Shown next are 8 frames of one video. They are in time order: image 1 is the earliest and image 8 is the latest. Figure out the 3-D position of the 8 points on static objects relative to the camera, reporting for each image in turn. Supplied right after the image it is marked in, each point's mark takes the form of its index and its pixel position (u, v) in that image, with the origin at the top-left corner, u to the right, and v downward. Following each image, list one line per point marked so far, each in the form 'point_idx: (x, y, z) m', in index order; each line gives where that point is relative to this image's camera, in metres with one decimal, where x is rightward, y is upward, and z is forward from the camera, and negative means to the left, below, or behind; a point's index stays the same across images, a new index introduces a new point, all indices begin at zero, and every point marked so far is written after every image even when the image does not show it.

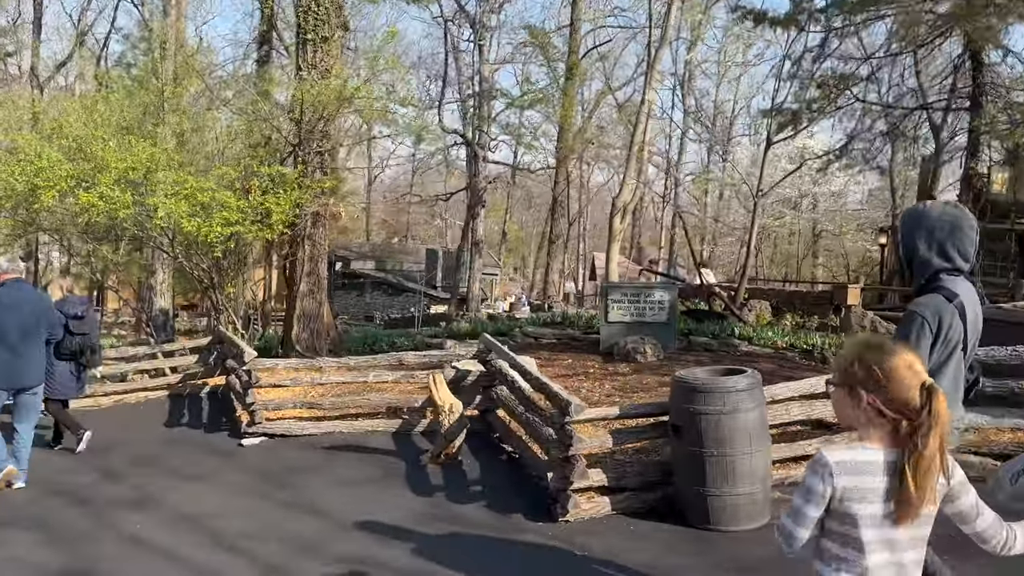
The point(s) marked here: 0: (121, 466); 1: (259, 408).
0: (-4.1, -1.8, +8.3) m
1: (-2.9, -1.4, +8.9) m
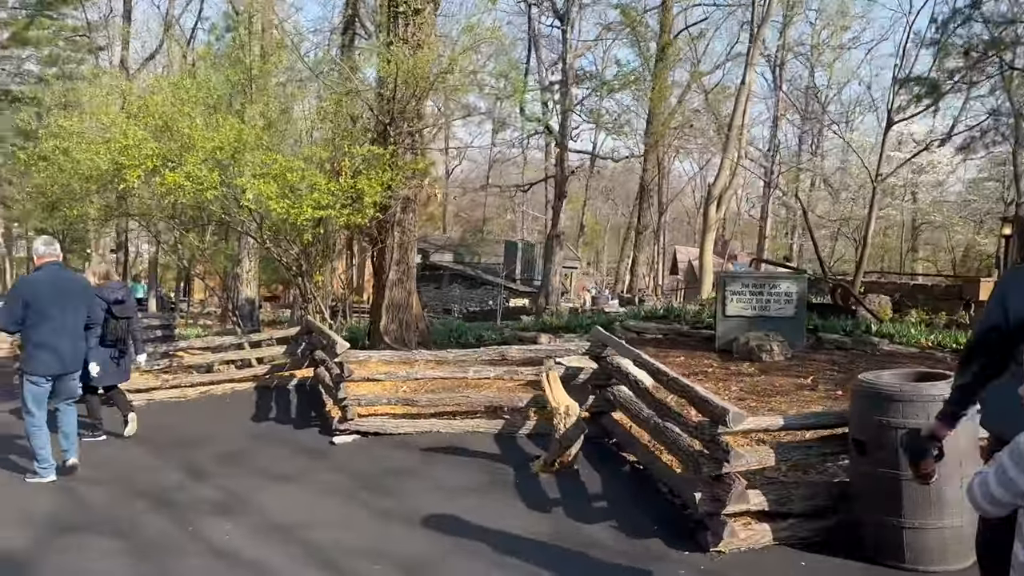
0: (-3.0, -1.7, +7.7) m
1: (-1.7, -1.2, +8.2) m
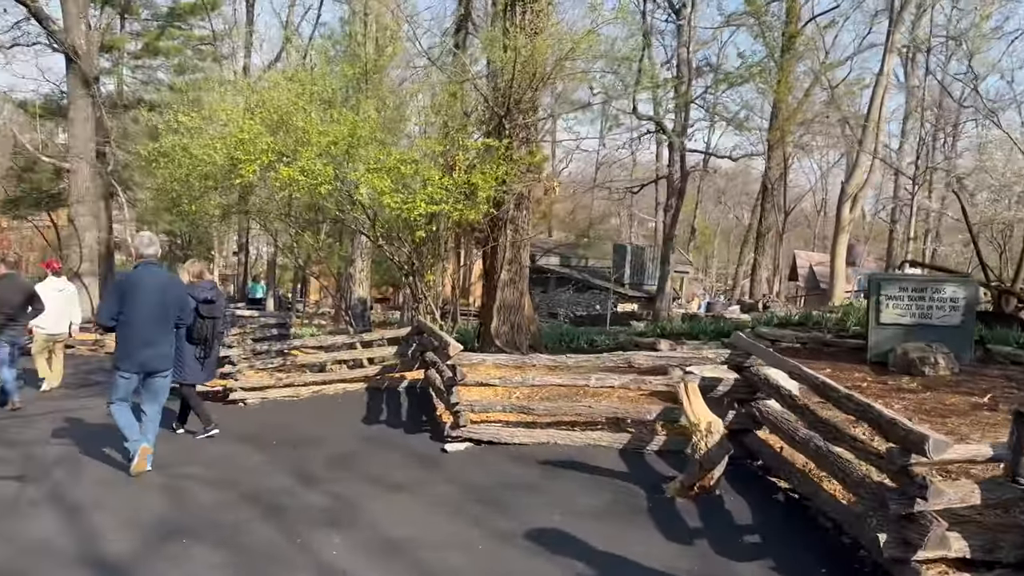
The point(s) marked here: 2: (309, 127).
0: (-1.8, -1.7, +7.3) m
1: (-0.5, -1.2, +7.7) m
2: (-2.5, +2.0, +9.8) m
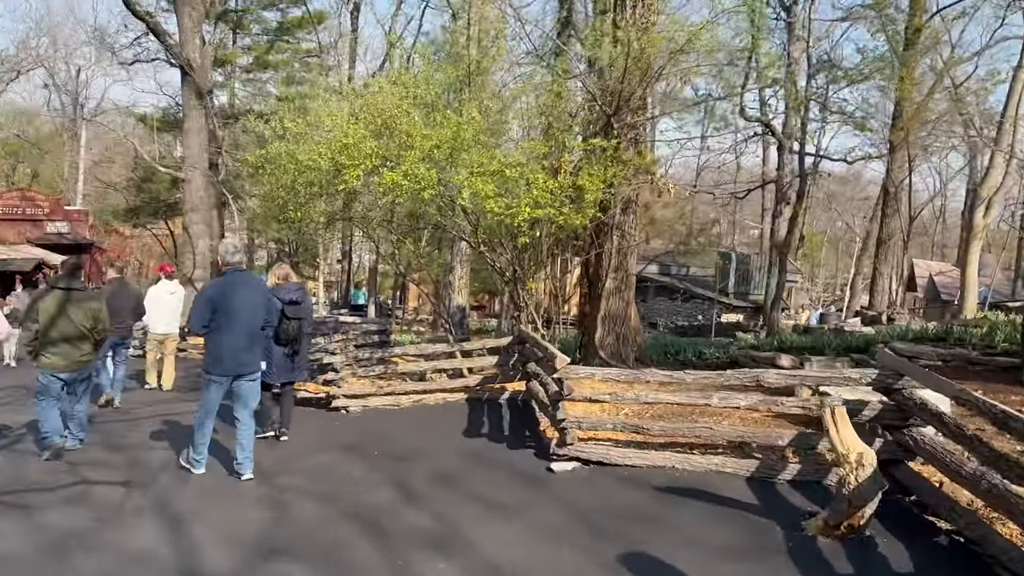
0: (-0.8, -1.7, +7.0) m
1: (+0.6, -1.3, +7.2) m
2: (-1.2, +1.9, +9.6) m
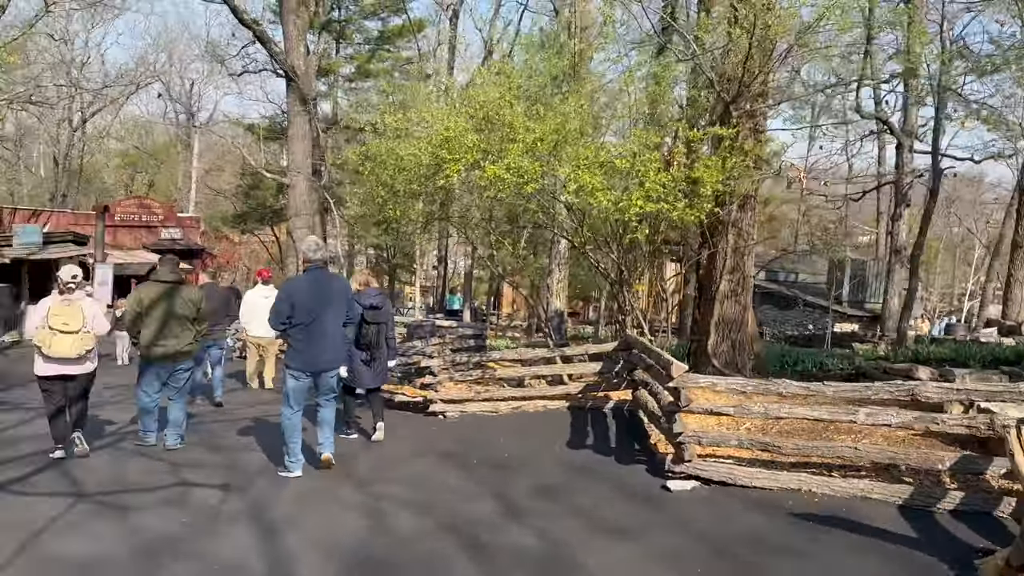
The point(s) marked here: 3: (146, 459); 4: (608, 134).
0: (+0.1, -1.7, +6.5) m
1: (+1.5, -1.3, +6.5) m
2: (0.0, +1.9, +9.1) m
3: (-3.5, -1.6, +7.6) m
4: (+1.2, +1.9, +9.7) m
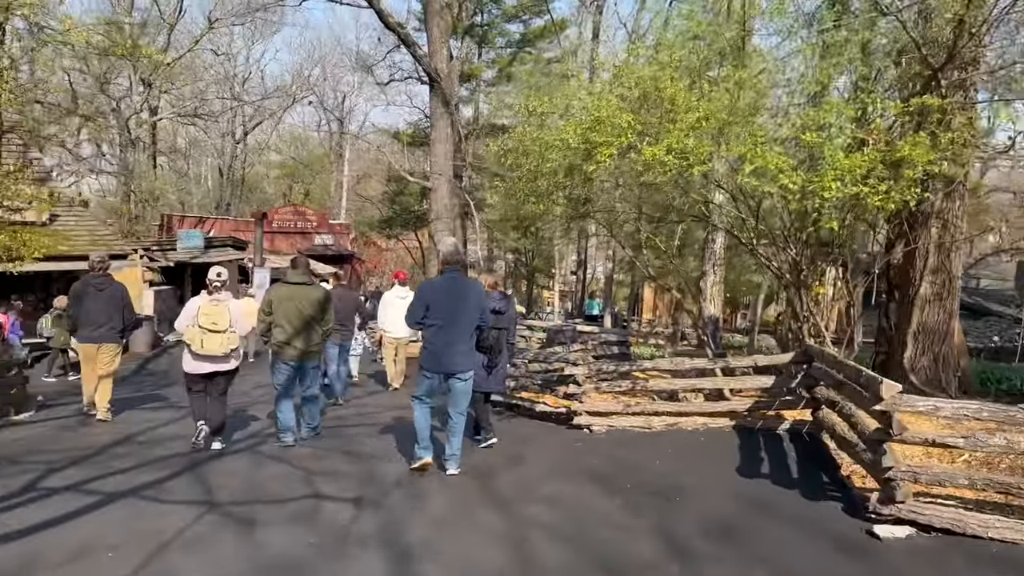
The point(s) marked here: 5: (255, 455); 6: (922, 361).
0: (+1.2, -1.7, +5.5) m
1: (+2.6, -1.3, +5.3) m
2: (+1.7, +1.9, +8.1) m
3: (-2.1, -1.6, +7.2) m
4: (+2.9, +1.9, +8.5) m
5: (-2.5, -1.6, +7.5) m
6: (+4.6, -0.8, +8.8) m
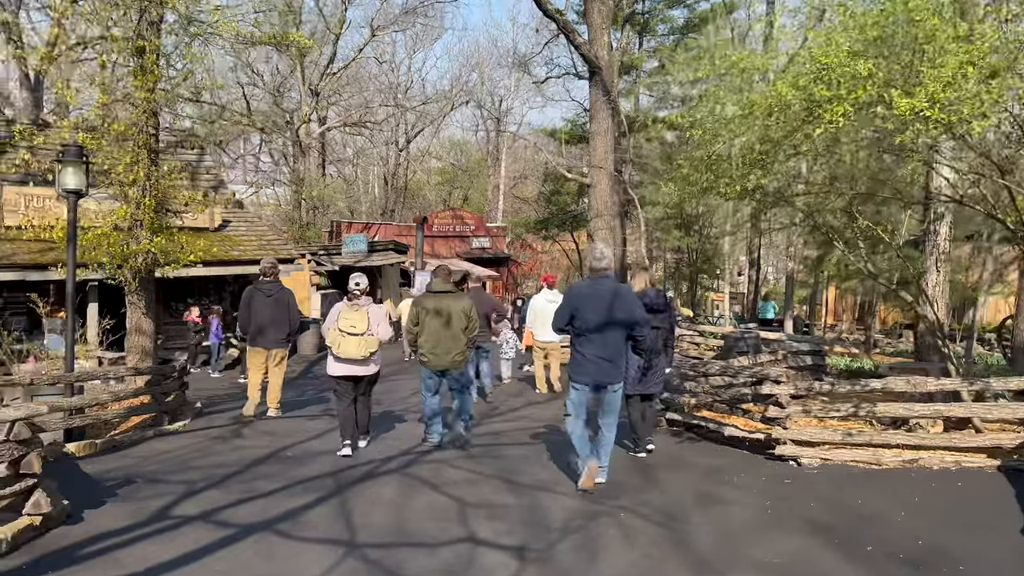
0: (+2.3, -1.7, +3.9) m
1: (+3.6, -1.3, +3.4) m
2: (+3.2, +1.9, +6.4) m
3: (-0.6, -1.6, +6.3) m
4: (+4.6, +1.9, +6.5) m
5: (-0.9, -1.6, +6.6) m
6: (+6.3, -0.8, +6.5) m
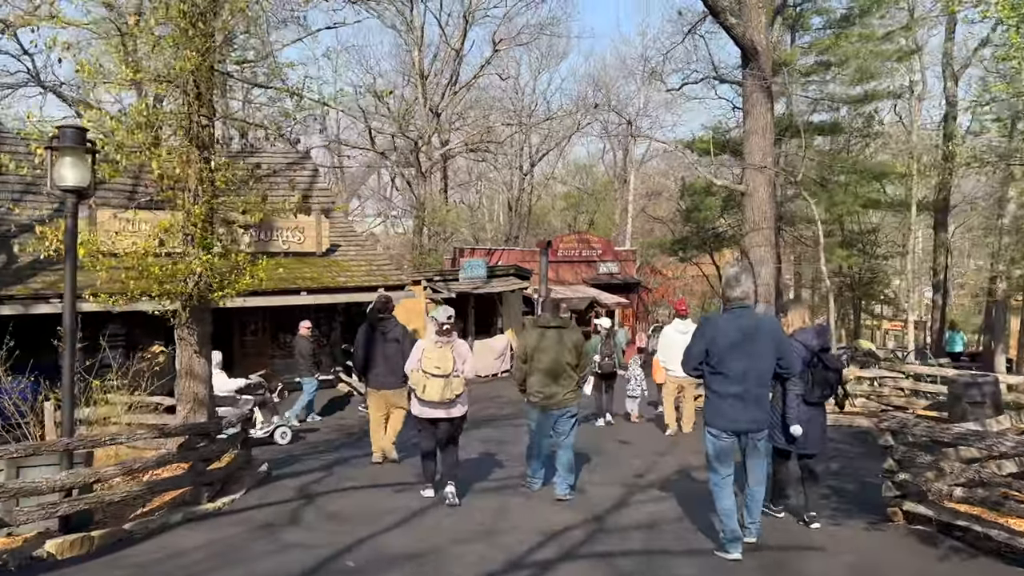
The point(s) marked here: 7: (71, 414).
0: (+2.8, -1.8, +0.9) m
1: (+4.0, -1.3, +0.3) m
2: (+4.1, +1.8, +3.4) m
3: (+0.2, -1.8, +3.8) m
4: (+5.4, +1.7, +3.3) m
5: (0.0, -1.8, +4.2) m
6: (+7.1, -0.9, +2.9) m
7: (-3.1, -0.9, +5.6) m
